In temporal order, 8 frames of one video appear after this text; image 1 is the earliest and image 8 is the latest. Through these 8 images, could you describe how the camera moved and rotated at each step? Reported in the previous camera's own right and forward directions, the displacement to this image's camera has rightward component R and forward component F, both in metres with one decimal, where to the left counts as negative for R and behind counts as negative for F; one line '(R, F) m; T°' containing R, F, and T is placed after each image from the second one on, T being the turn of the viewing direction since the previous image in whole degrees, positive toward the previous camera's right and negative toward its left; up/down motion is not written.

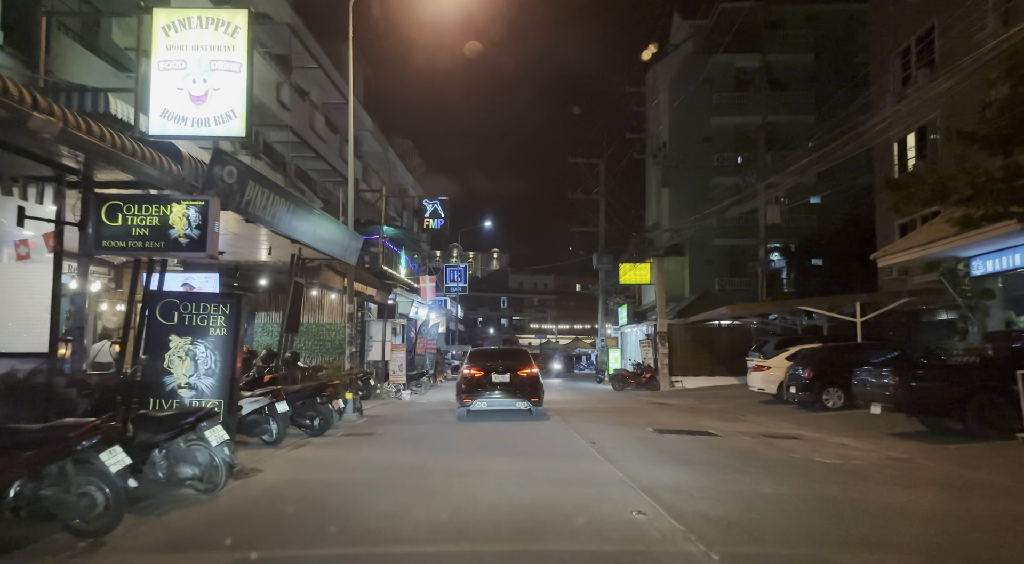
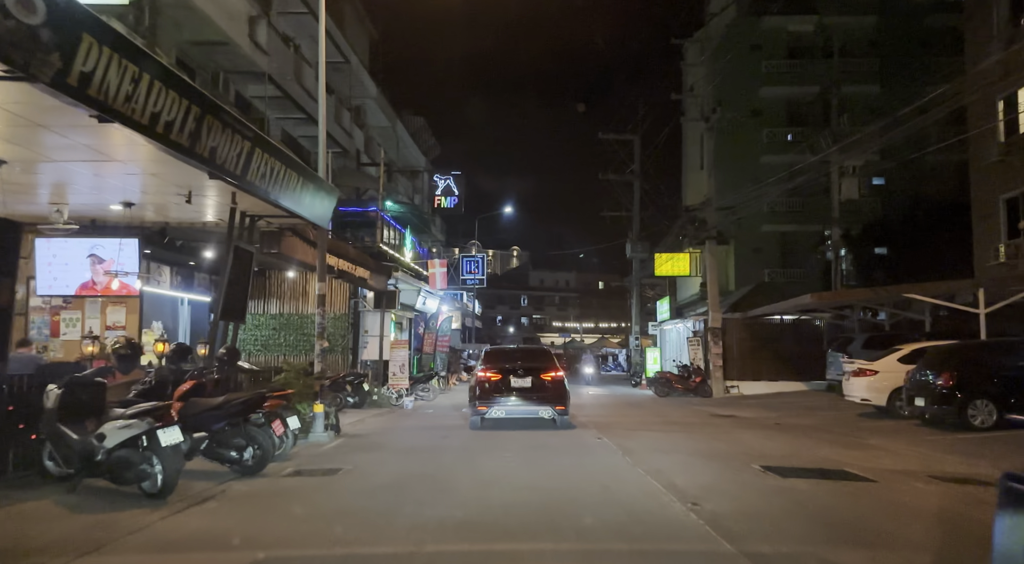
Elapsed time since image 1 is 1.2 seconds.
(-0.2, +4.8) m; -2°
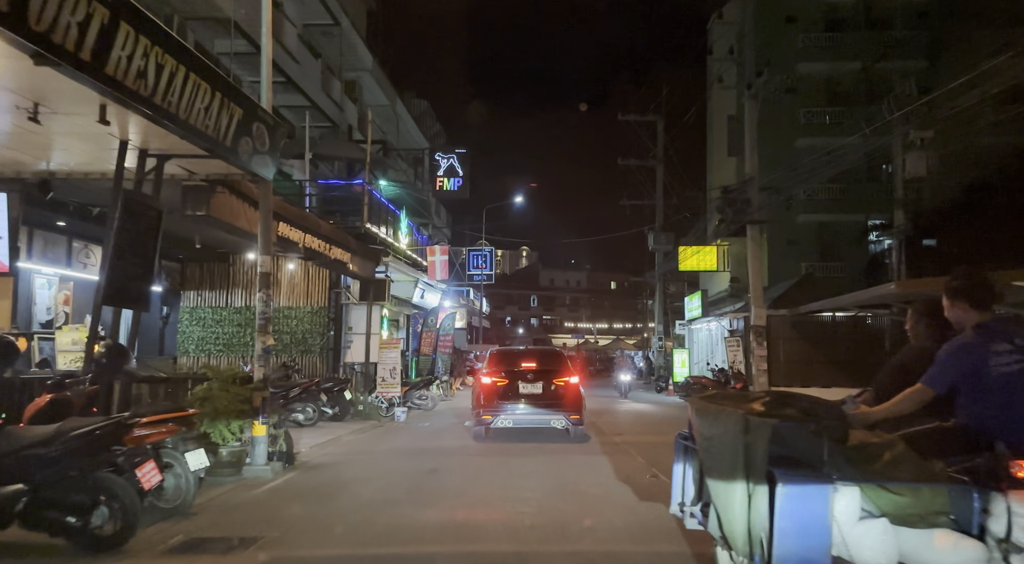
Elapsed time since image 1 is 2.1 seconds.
(-0.1, +3.5) m; -1°
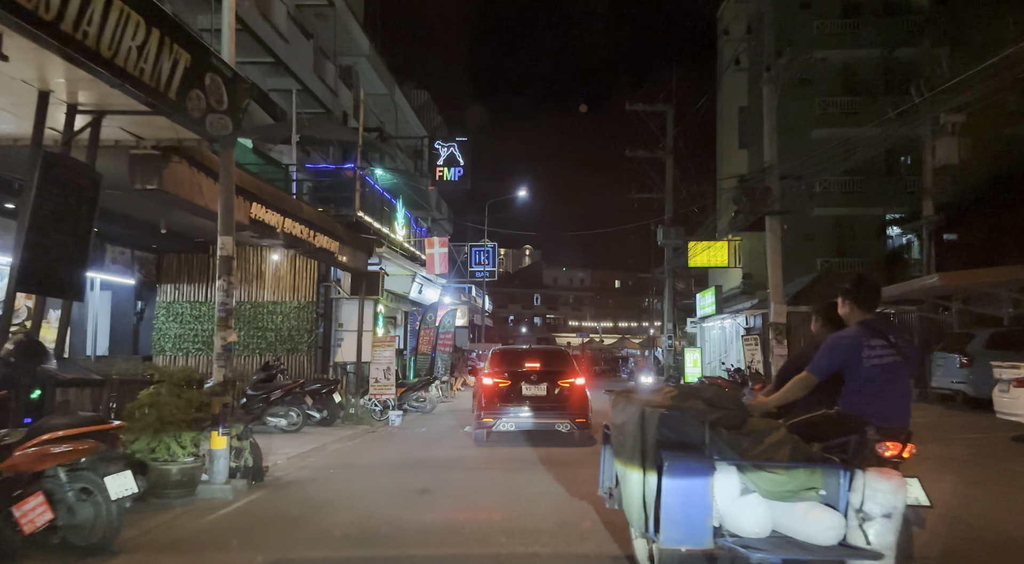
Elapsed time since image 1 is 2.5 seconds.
(0.0, +1.4) m; 0°
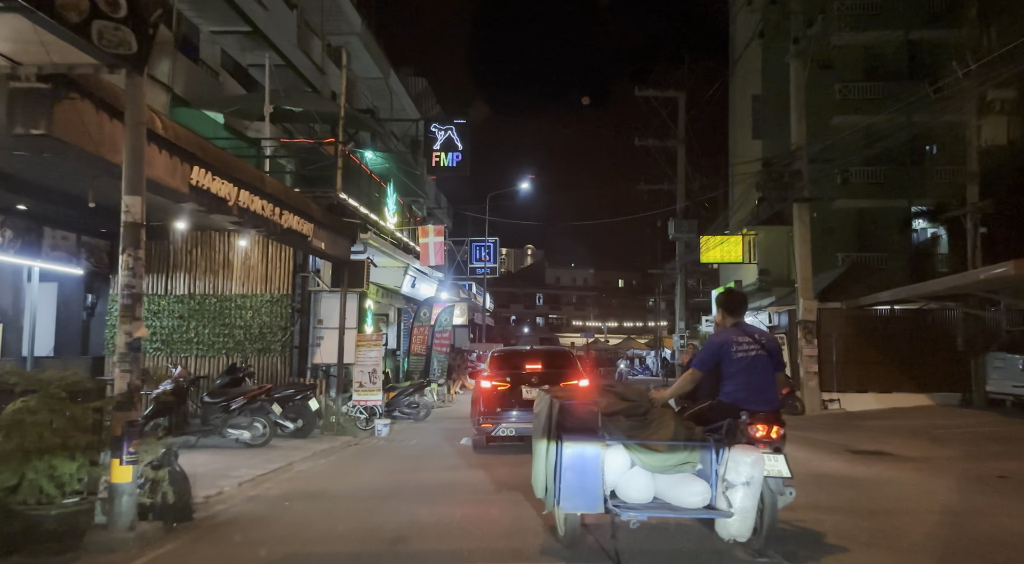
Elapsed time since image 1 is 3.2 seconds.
(0.0, +2.0) m; 0°
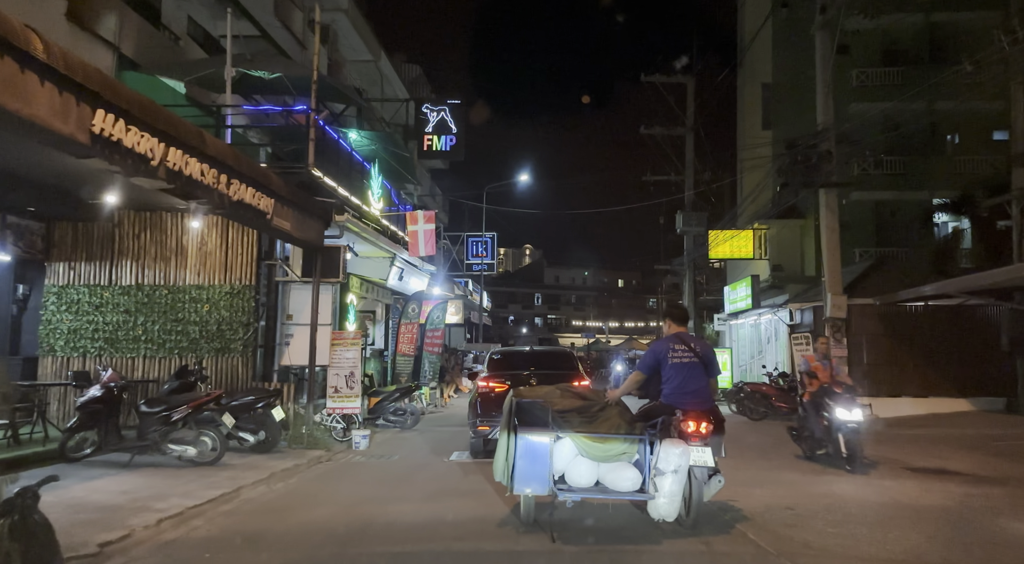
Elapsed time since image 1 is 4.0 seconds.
(0.0, +1.9) m; 0°
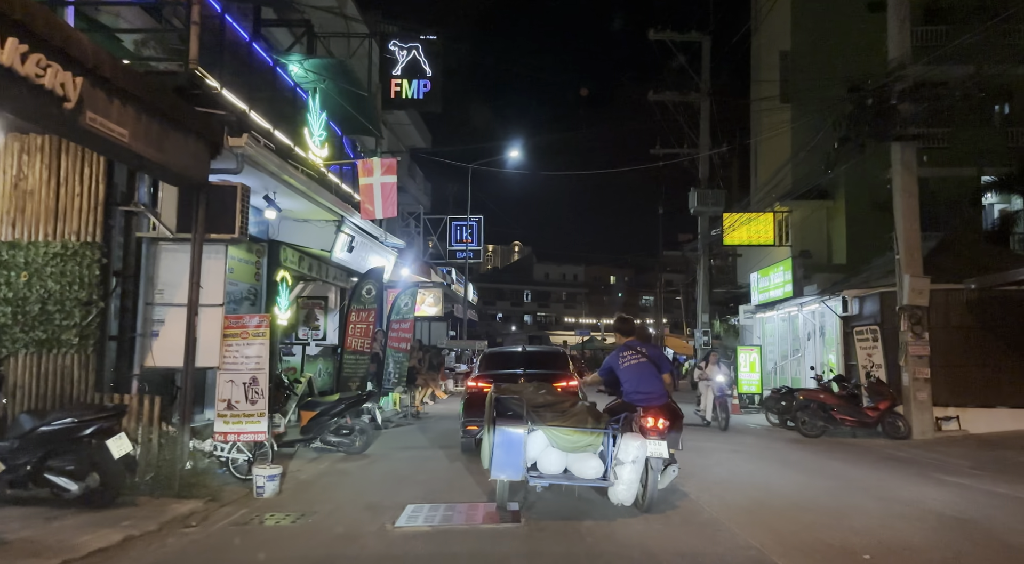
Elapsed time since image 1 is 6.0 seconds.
(0.0, +4.1) m; +1°
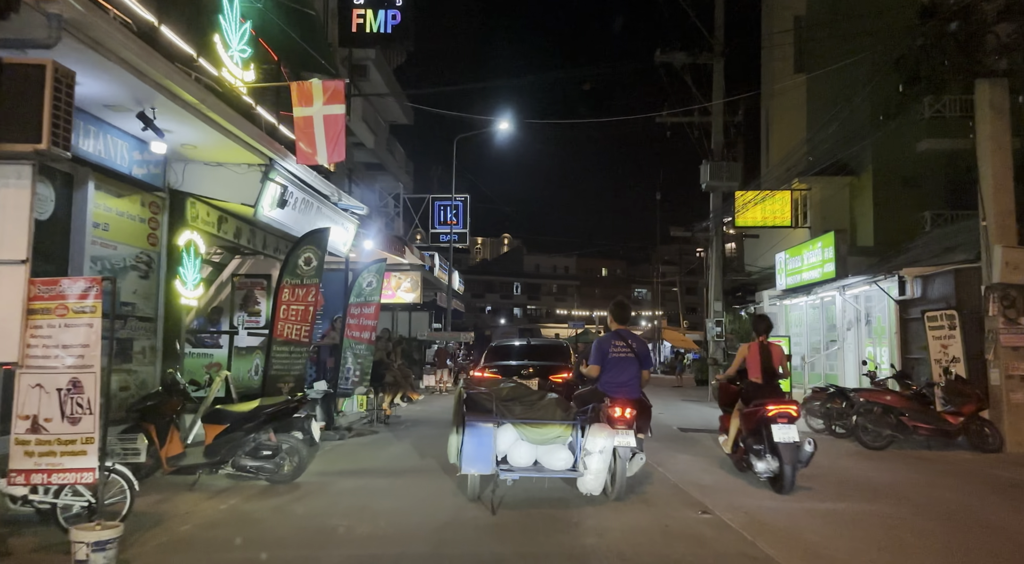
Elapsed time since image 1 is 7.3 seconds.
(0.0, +3.0) m; +1°
